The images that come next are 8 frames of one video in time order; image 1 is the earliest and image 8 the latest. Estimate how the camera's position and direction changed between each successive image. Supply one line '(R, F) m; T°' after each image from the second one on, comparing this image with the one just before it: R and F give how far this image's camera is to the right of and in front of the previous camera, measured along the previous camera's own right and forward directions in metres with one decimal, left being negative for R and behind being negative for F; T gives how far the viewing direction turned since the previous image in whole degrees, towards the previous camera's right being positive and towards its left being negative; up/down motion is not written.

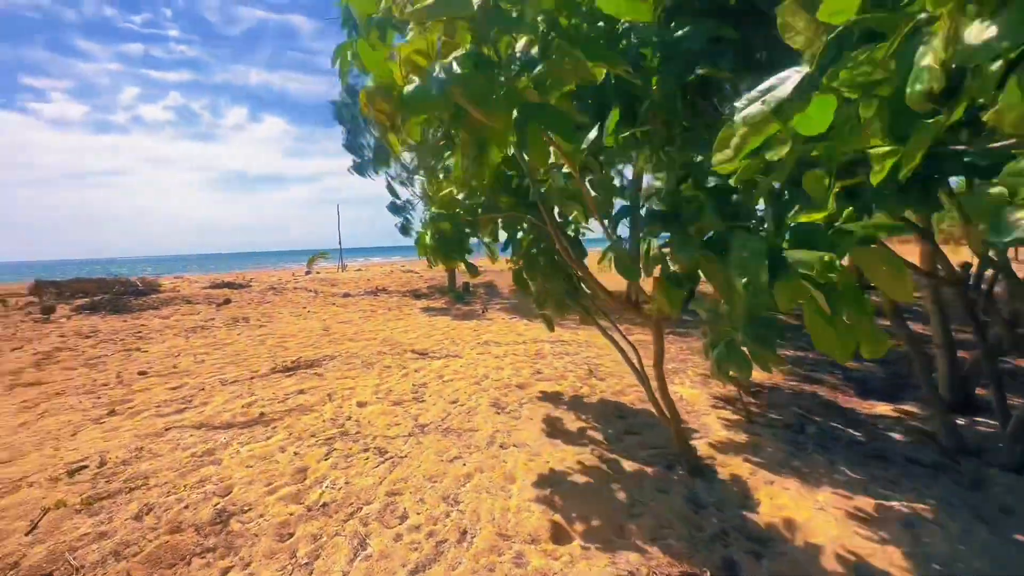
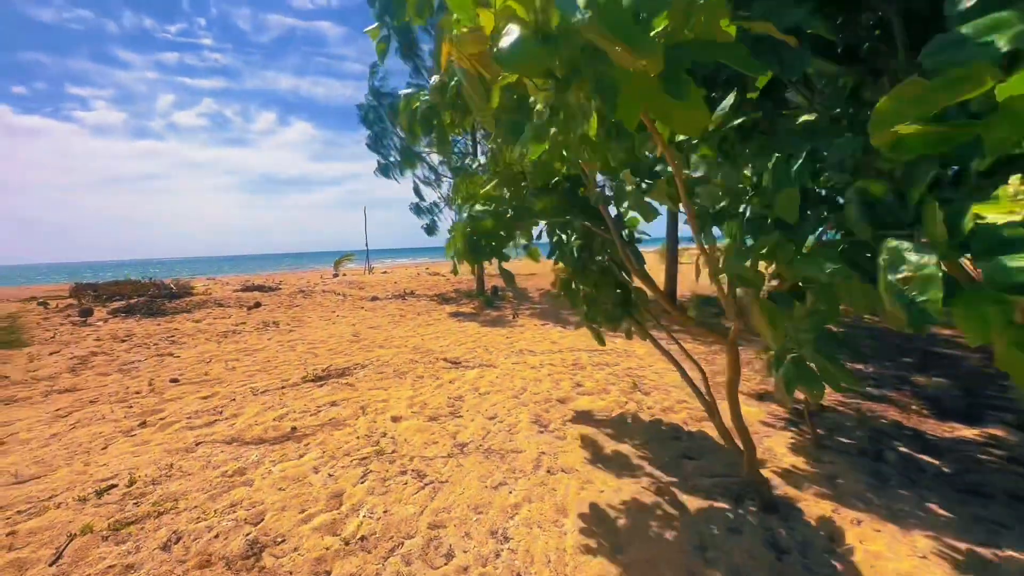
(-0.2, +0.2) m; -3°
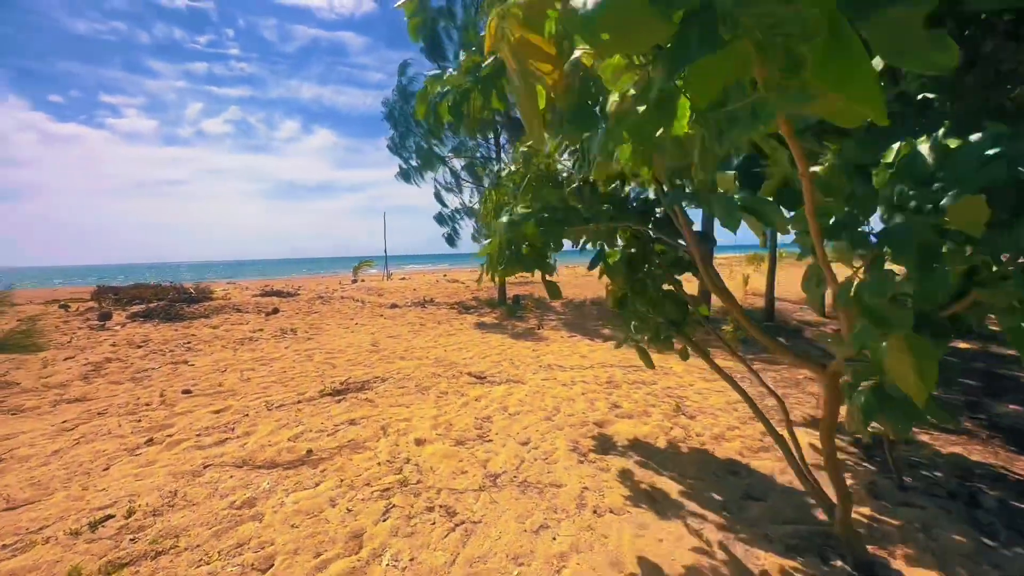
(-0.2, +0.3) m; -2°
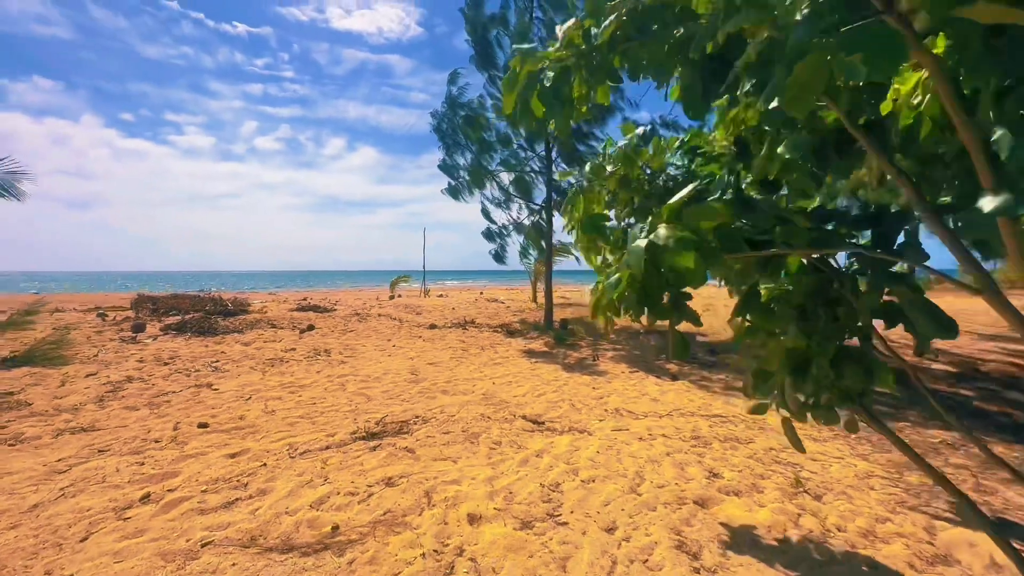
(-0.3, +0.7) m; -4°
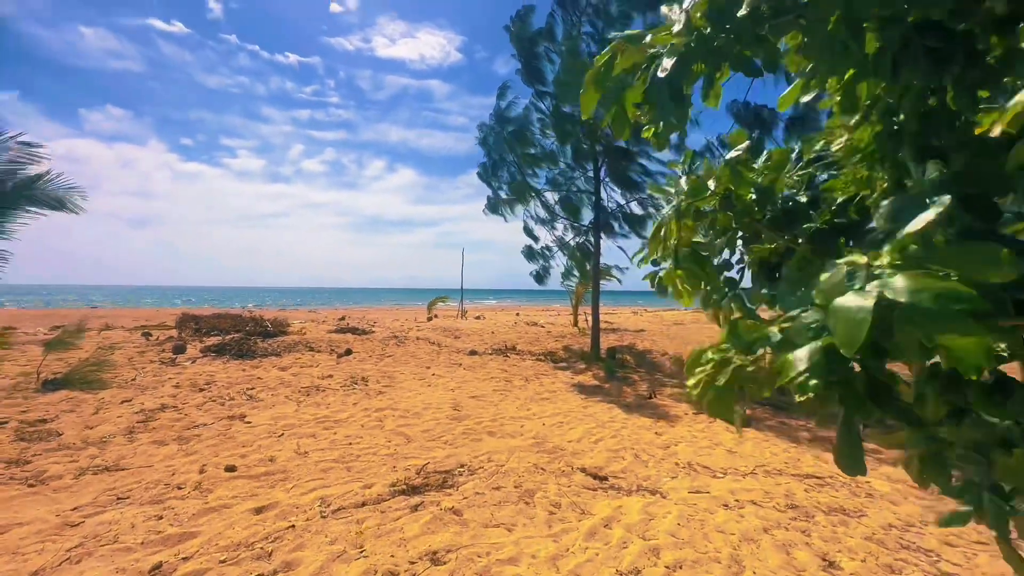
(-0.2, +0.5) m; -4°
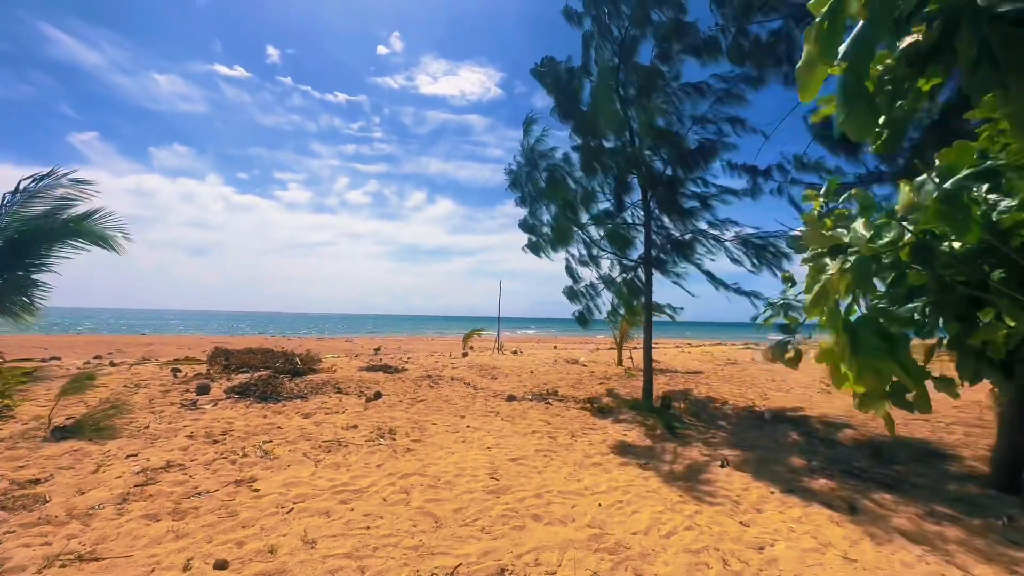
(-0.1, +0.7) m; -4°
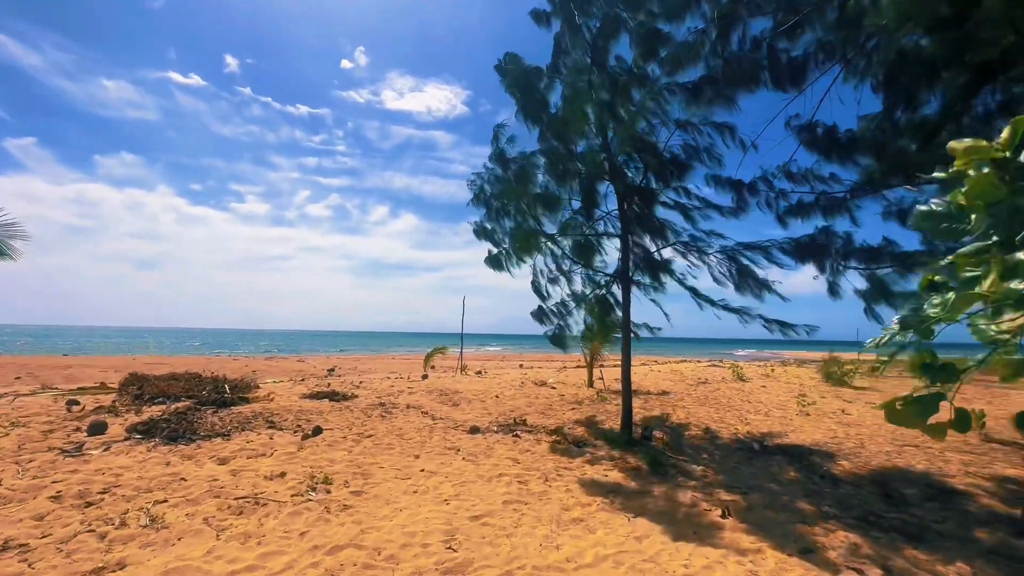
(0.0, +0.9) m; +4°
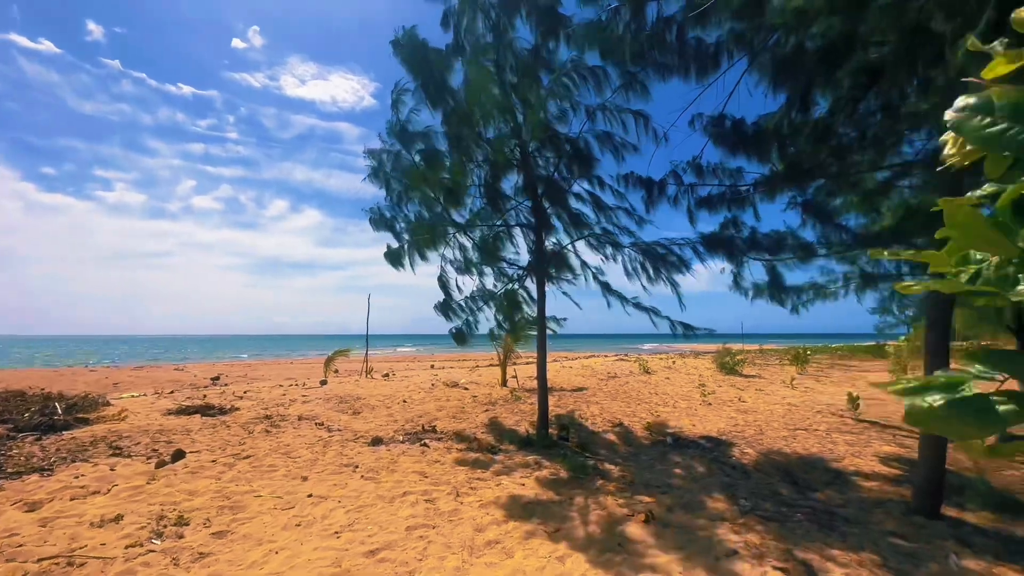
(+0.1, +0.6) m; +11°
